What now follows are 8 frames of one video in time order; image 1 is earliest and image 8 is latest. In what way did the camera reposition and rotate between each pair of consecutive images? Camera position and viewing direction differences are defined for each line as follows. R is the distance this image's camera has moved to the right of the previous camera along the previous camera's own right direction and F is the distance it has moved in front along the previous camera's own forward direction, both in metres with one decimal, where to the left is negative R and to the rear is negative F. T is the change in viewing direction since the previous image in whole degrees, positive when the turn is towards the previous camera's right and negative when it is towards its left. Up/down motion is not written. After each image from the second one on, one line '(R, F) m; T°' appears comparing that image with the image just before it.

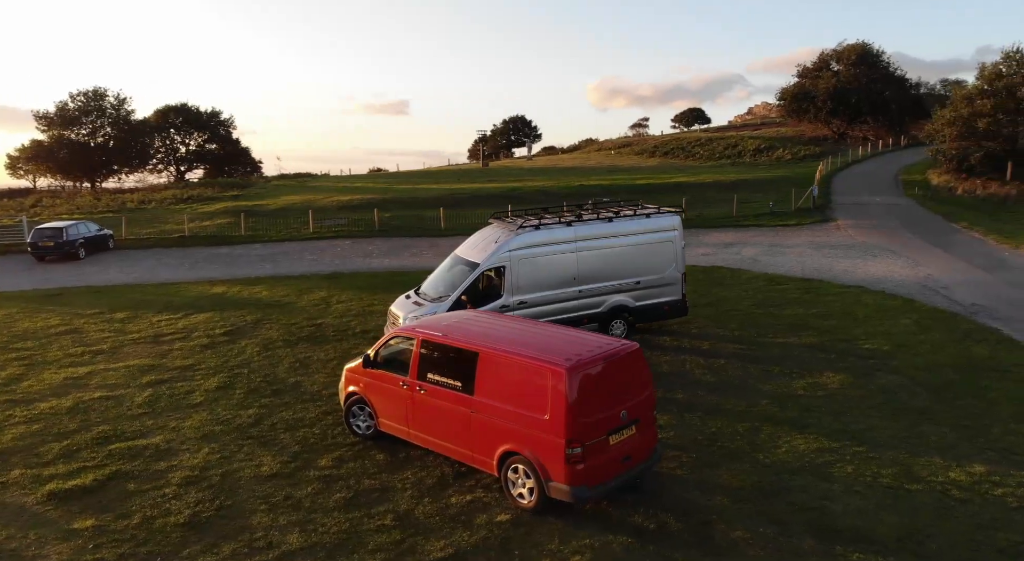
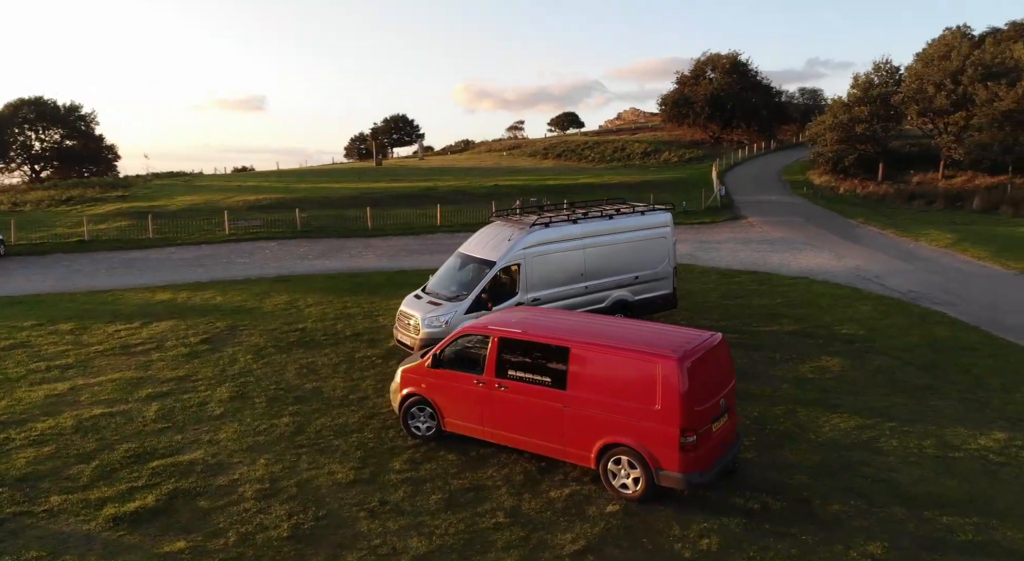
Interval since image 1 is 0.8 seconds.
(-2.0, +0.2) m; +8°
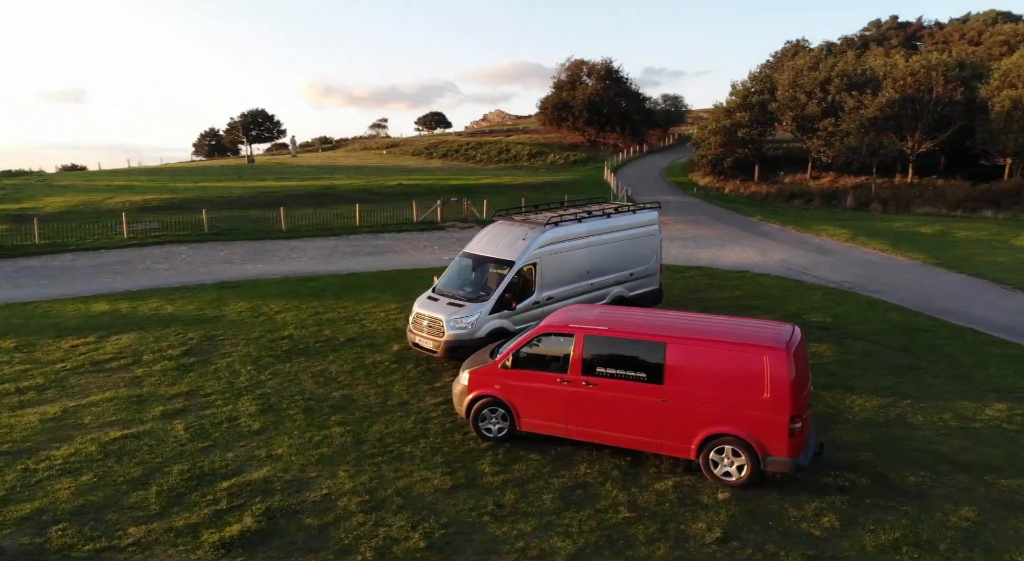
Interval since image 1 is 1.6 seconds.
(-2.2, +0.2) m; +9°
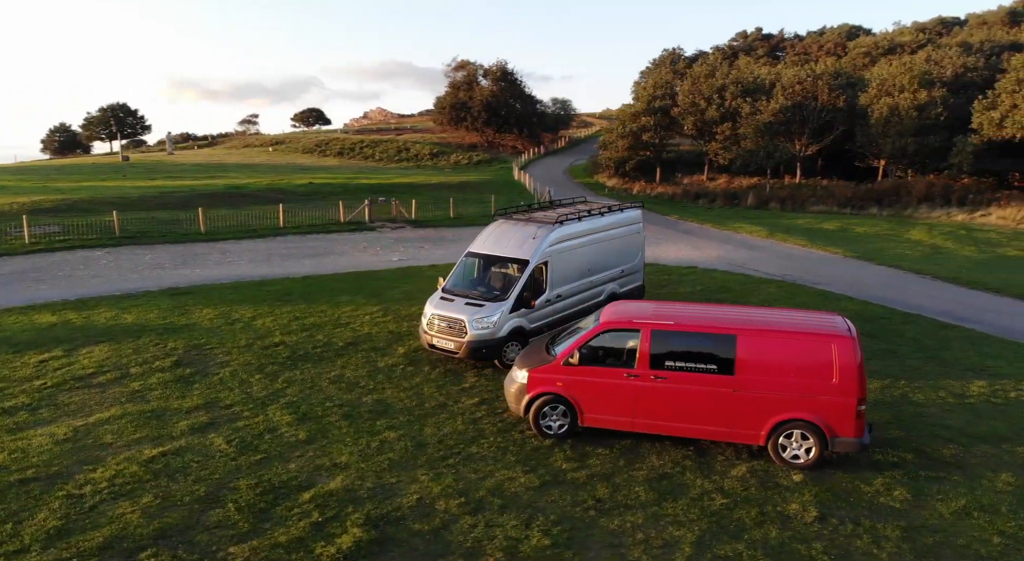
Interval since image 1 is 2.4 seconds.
(-1.9, +0.1) m; +8°
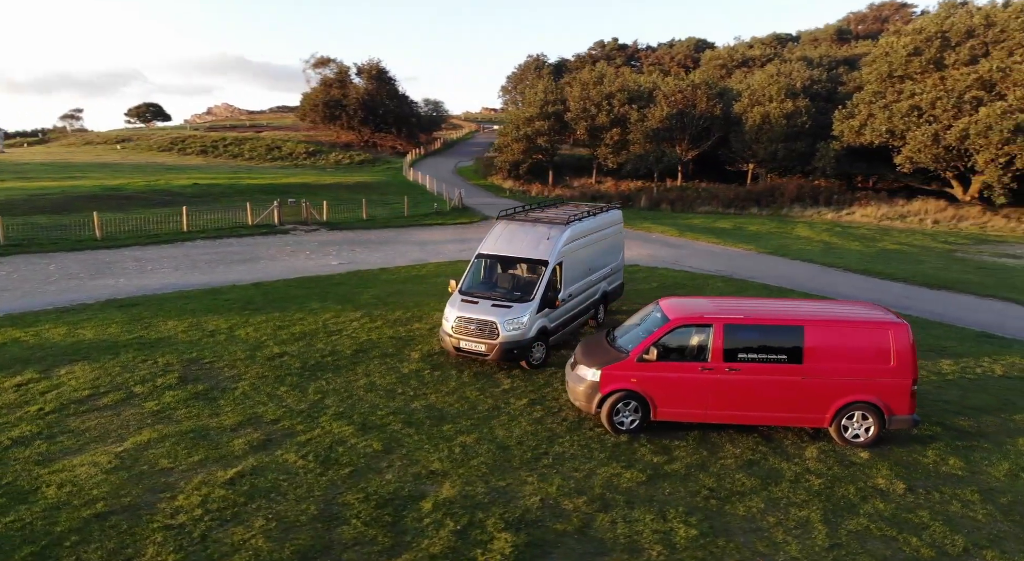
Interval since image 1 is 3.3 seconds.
(-2.3, +0.1) m; +10°
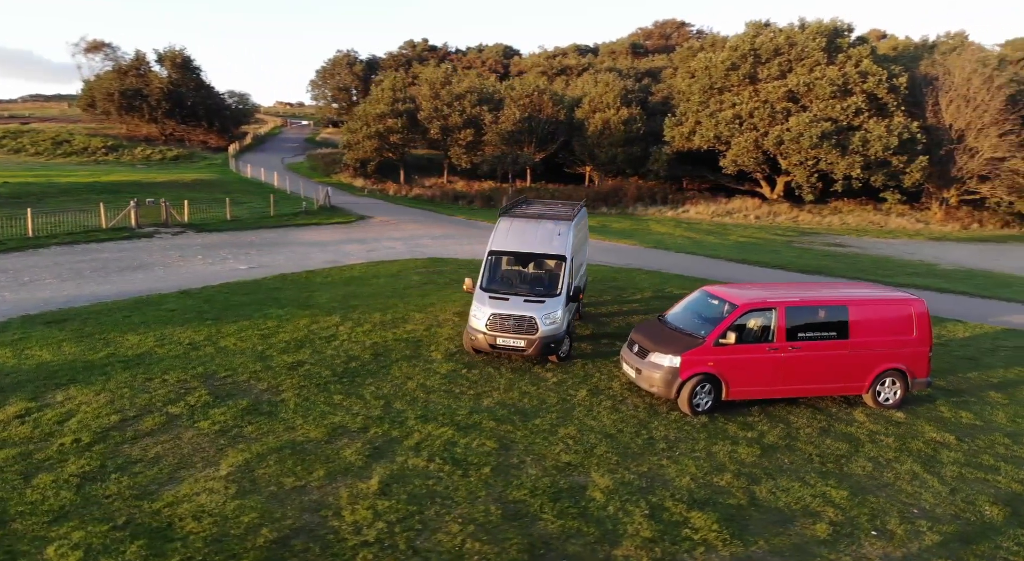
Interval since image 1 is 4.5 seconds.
(-3.2, +0.2) m; +14°
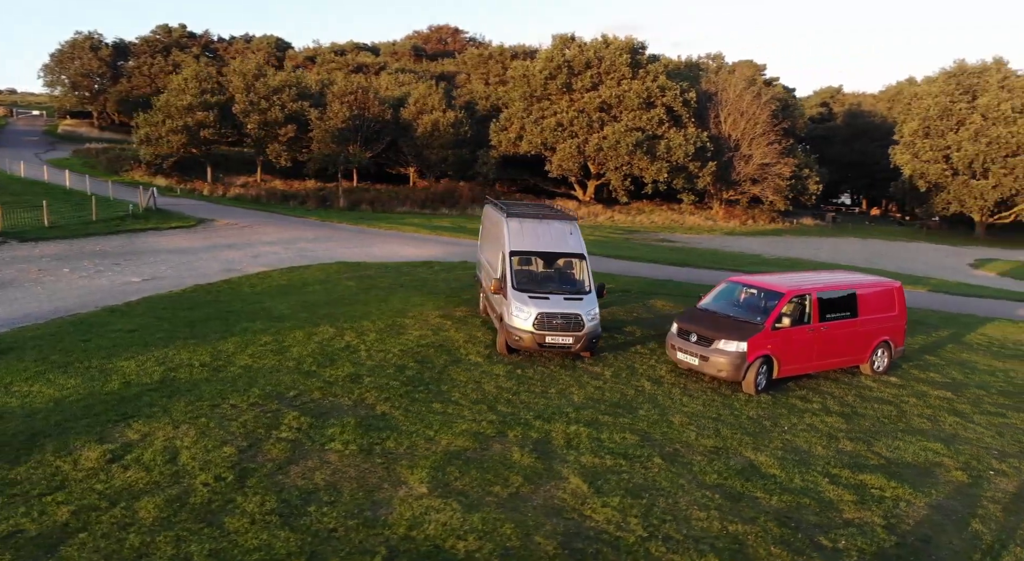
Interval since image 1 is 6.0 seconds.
(-3.9, +0.3) m; +16°
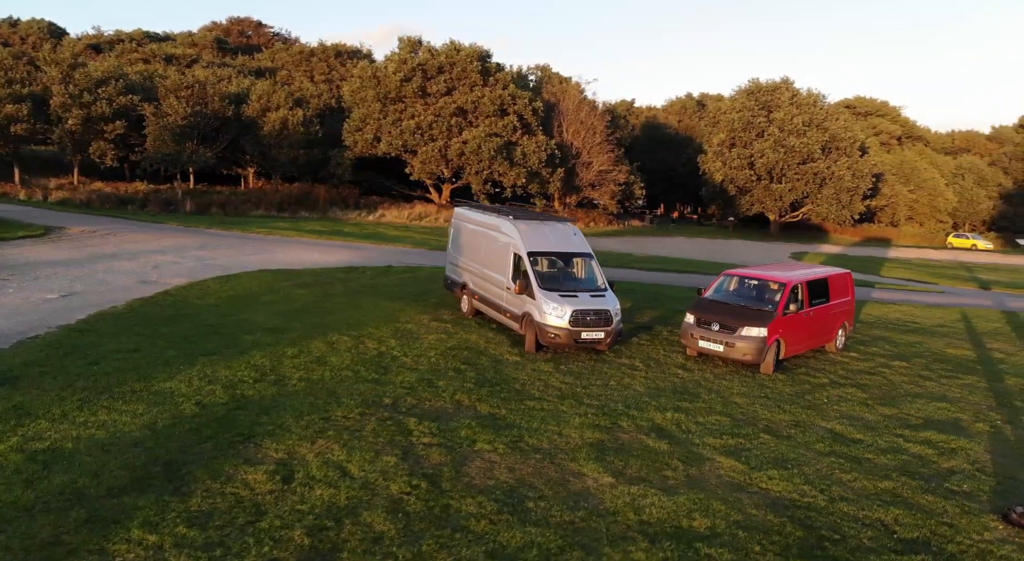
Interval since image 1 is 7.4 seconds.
(-3.5, 0.0) m; +14°
